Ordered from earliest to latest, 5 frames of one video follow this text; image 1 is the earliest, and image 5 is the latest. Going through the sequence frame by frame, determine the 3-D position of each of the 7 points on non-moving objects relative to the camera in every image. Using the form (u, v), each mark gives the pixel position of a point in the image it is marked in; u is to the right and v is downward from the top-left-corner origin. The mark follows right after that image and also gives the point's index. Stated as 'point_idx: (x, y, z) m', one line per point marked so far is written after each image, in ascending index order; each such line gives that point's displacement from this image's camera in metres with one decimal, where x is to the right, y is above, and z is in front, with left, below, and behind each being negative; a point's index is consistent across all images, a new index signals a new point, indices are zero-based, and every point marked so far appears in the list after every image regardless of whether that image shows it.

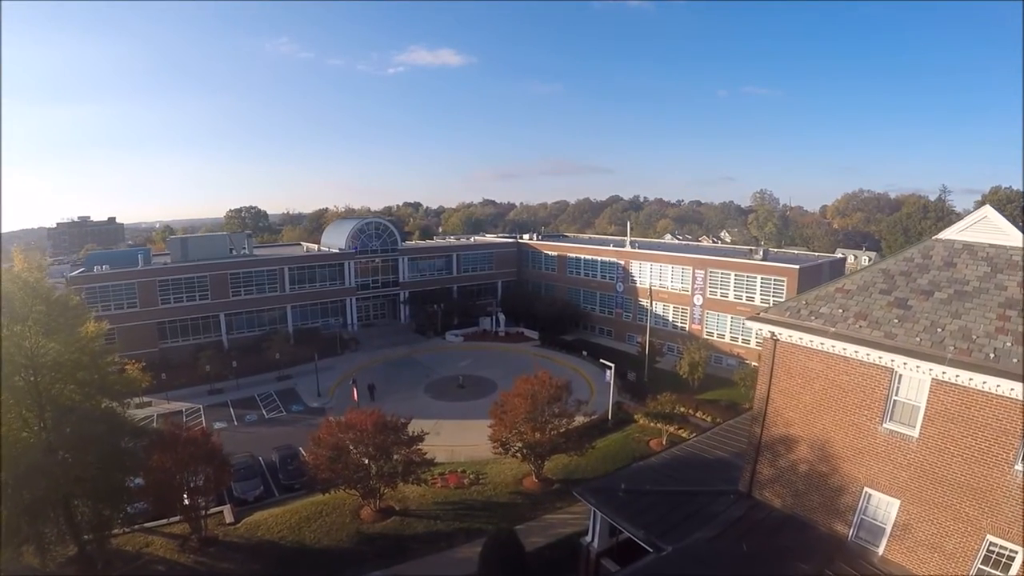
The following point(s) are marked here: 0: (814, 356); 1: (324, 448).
0: (+6.4, -1.5, +11.0) m
1: (-5.9, -5.0, +16.6) m
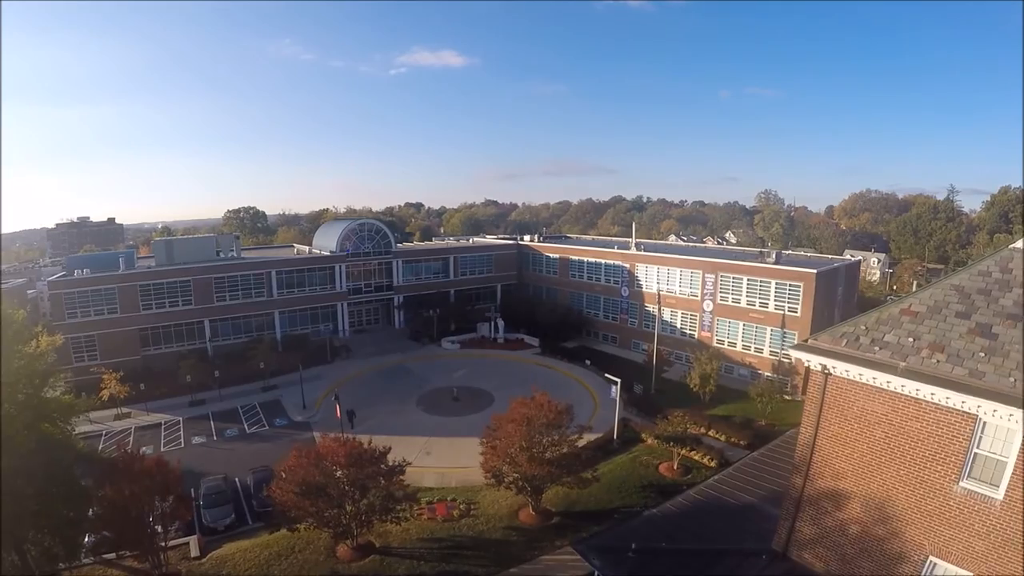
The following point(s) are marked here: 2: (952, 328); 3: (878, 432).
0: (+6.2, -1.9, +9.0) m
1: (-6.1, -5.3, +14.7) m
2: (+6.9, -0.6, +8.4) m
3: (+6.2, -2.5, +9.0) m
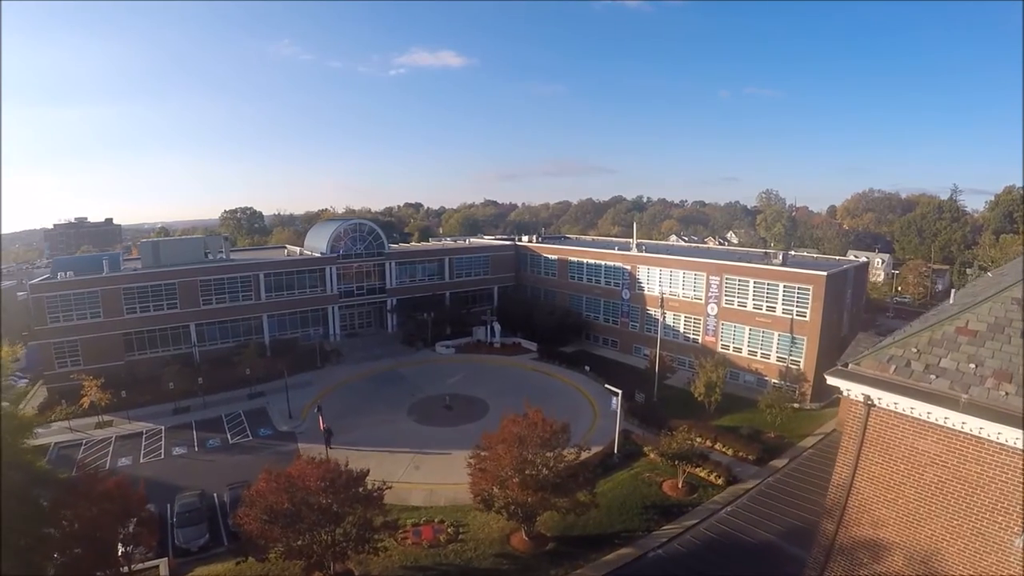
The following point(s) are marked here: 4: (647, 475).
0: (+5.9, -2.1, +7.6) m
1: (-6.3, -5.5, +13.3) m
2: (+6.7, -0.8, +7.0) m
3: (+6.0, -2.7, +7.6) m
4: (+5.1, -7.0, +19.9) m
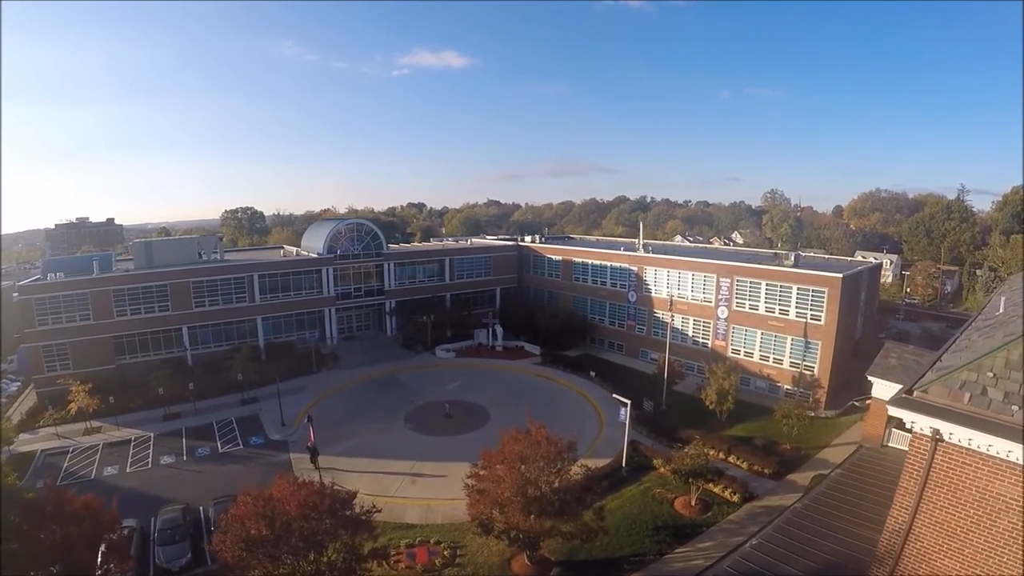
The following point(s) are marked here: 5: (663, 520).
0: (+5.9, -2.2, +6.4) m
1: (-6.3, -5.6, +12.1) m
2: (+6.7, -0.9, +5.8) m
3: (+6.0, -2.8, +6.4) m
4: (+5.1, -7.1, +18.6) m
5: (+4.8, -7.4, +16.9) m
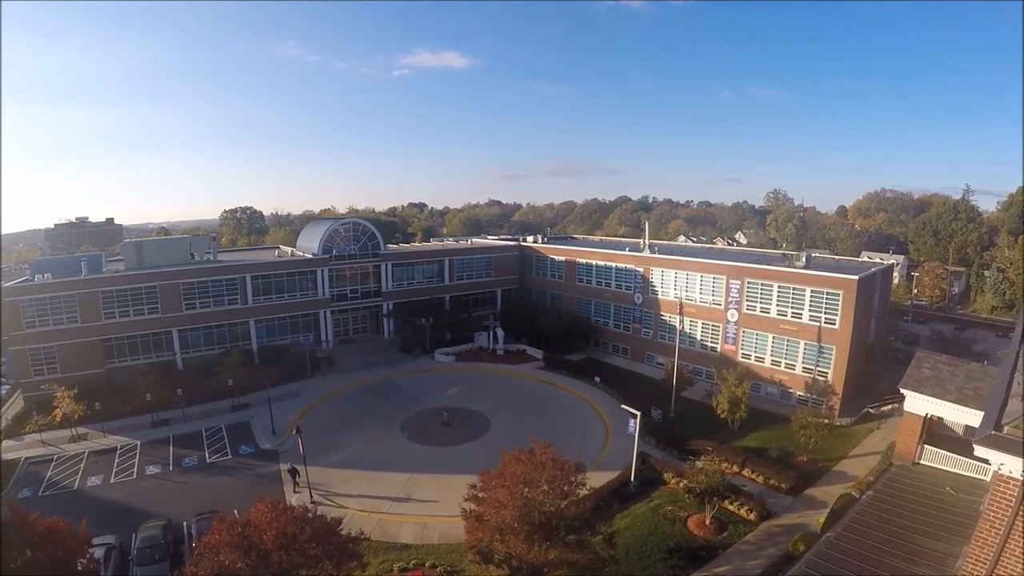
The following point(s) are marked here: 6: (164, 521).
0: (+5.9, -2.3, +5.1) m
1: (-6.3, -5.7, +10.9) m
2: (+6.7, -1.1, +4.5) m
3: (+6.0, -2.9, +5.1) m
4: (+5.2, -7.2, +17.4) m
5: (+4.9, -7.5, +15.7) m
6: (-12.9, -8.6, +19.5) m
